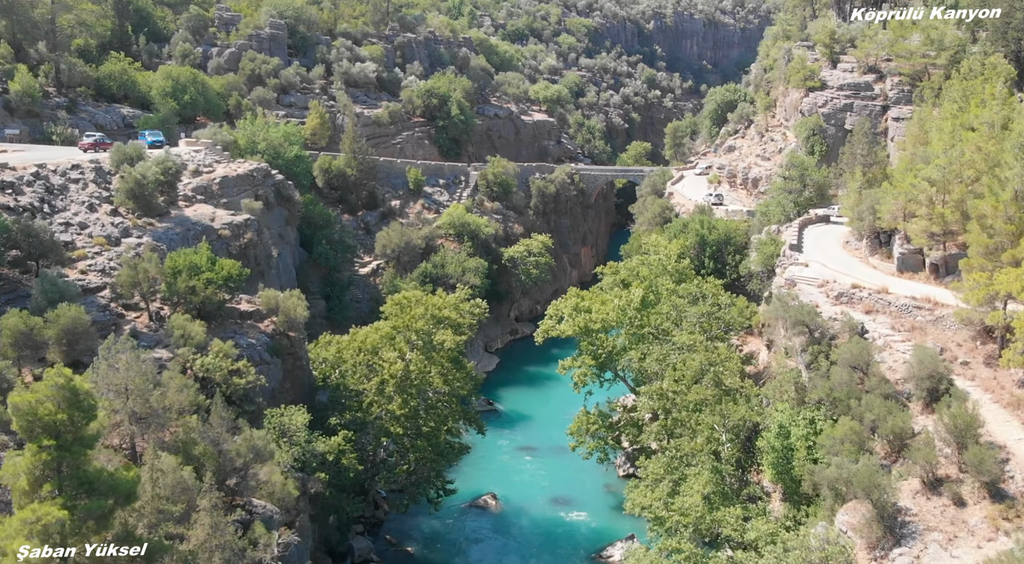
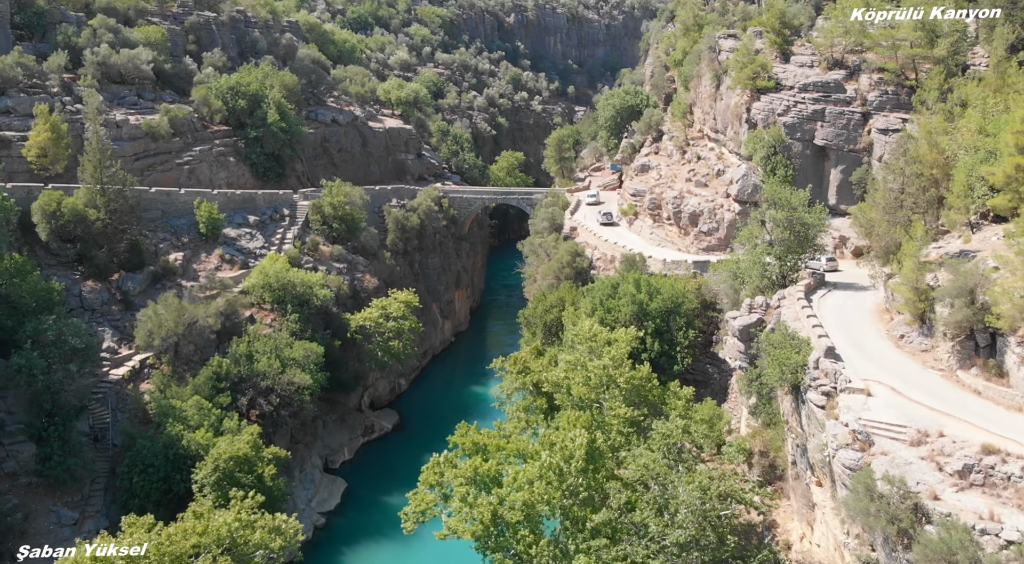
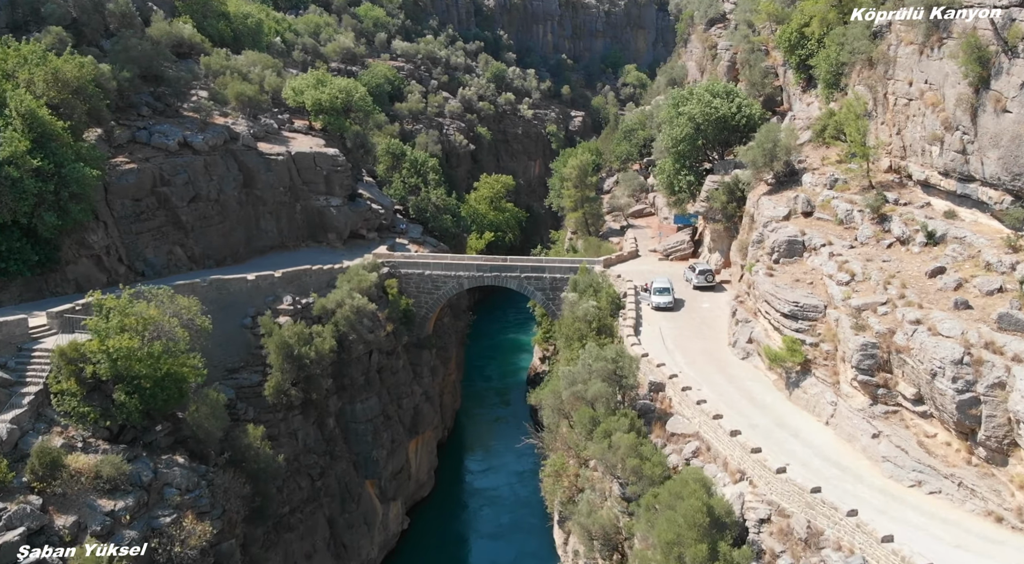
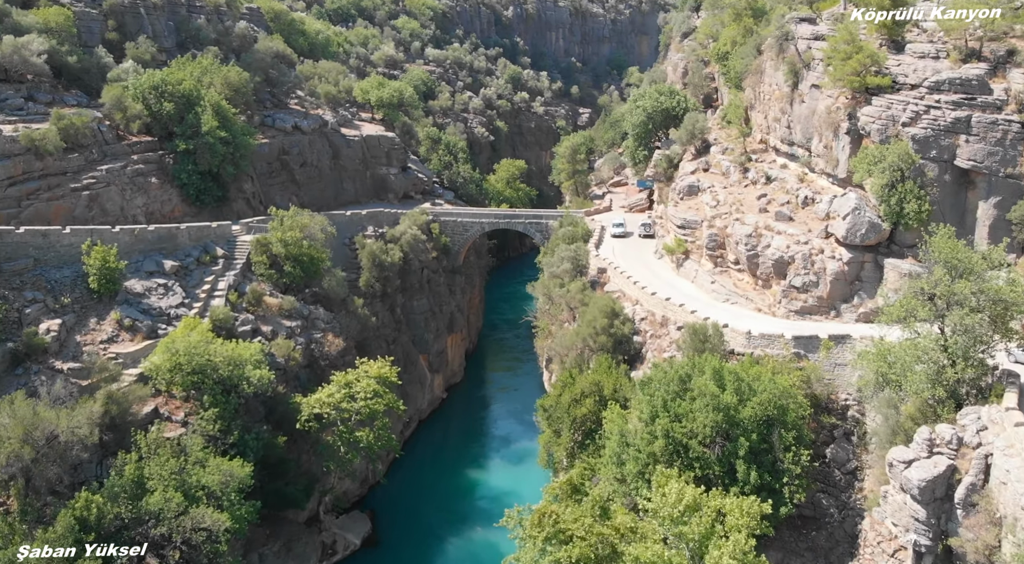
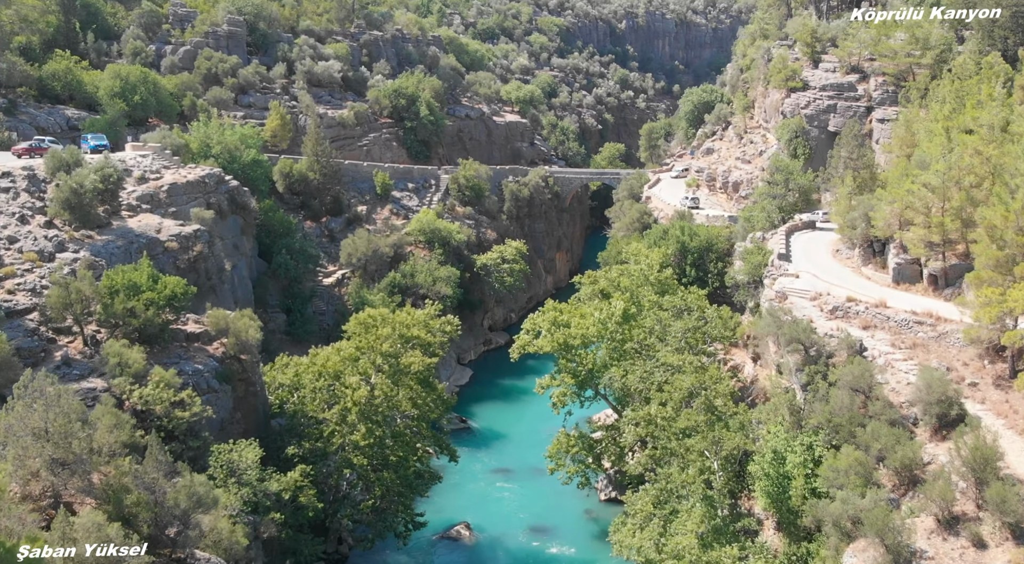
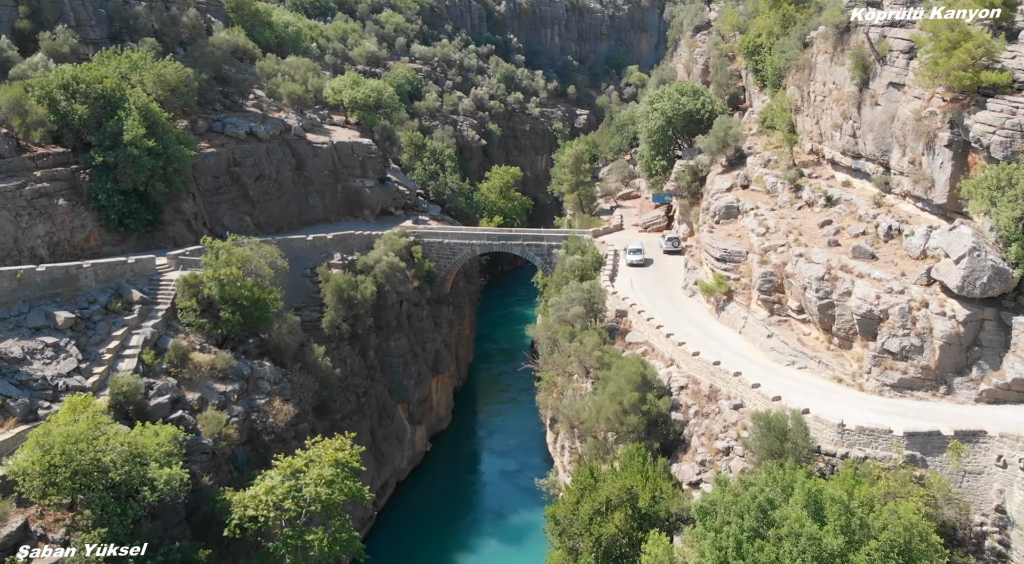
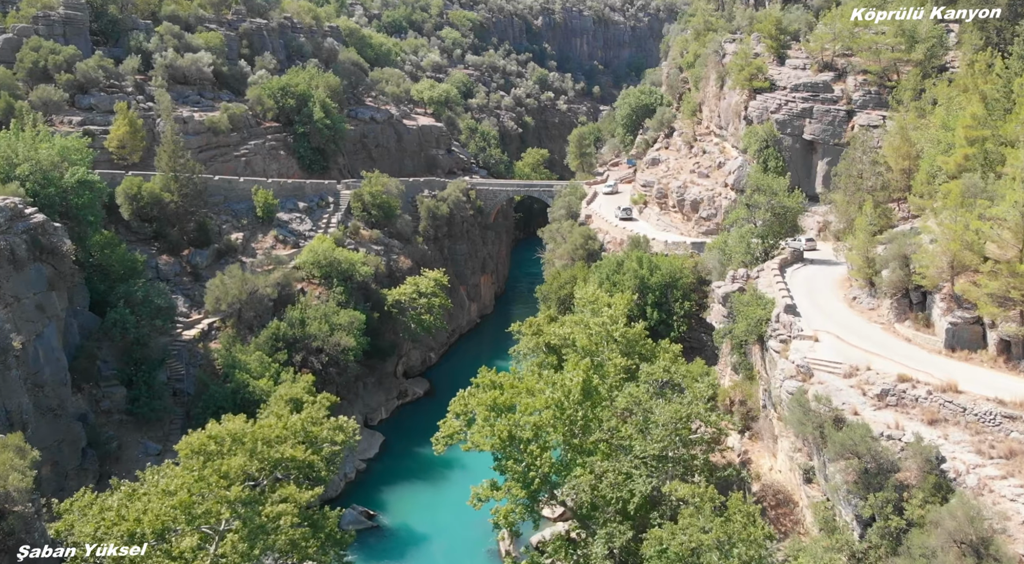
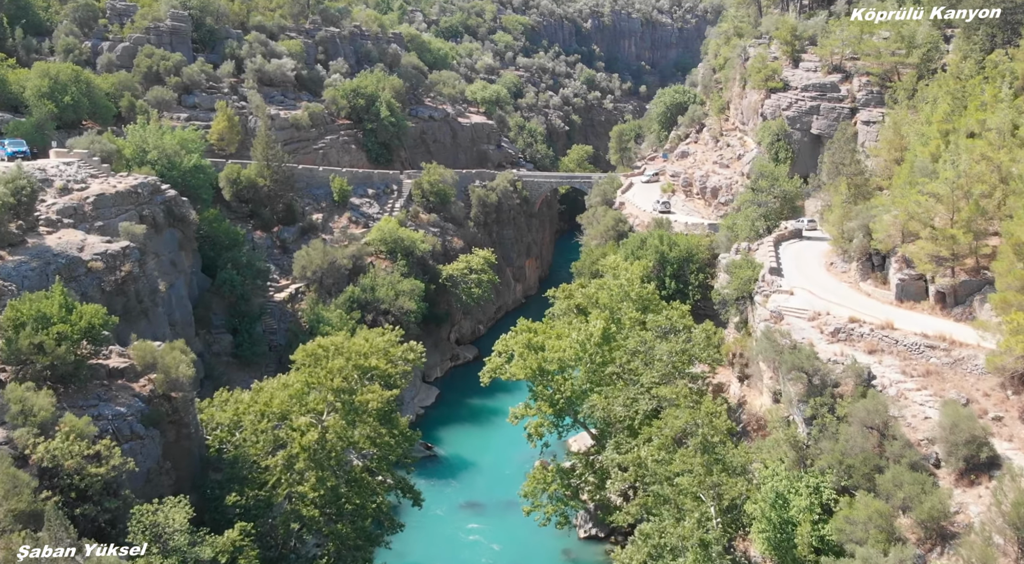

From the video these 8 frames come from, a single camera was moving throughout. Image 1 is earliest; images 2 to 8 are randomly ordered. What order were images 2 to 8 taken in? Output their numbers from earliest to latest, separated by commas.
5, 8, 7, 2, 4, 6, 3
